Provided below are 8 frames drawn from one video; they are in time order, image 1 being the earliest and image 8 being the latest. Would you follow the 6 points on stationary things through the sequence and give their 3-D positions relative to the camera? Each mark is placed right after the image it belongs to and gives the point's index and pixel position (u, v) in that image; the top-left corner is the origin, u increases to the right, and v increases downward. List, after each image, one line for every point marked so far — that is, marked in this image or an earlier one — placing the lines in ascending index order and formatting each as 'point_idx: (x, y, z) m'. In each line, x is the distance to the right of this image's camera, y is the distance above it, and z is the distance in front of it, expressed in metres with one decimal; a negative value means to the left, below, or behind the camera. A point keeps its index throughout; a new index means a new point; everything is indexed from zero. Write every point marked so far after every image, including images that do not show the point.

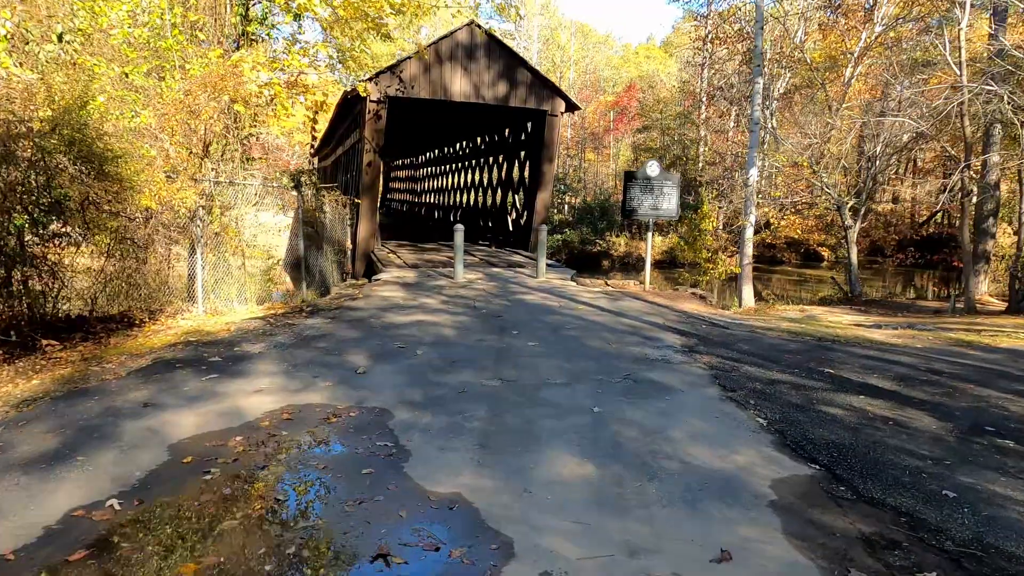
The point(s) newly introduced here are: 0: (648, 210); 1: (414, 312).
0: (+2.0, +1.2, +9.9) m
1: (-1.1, -0.3, +7.3) m
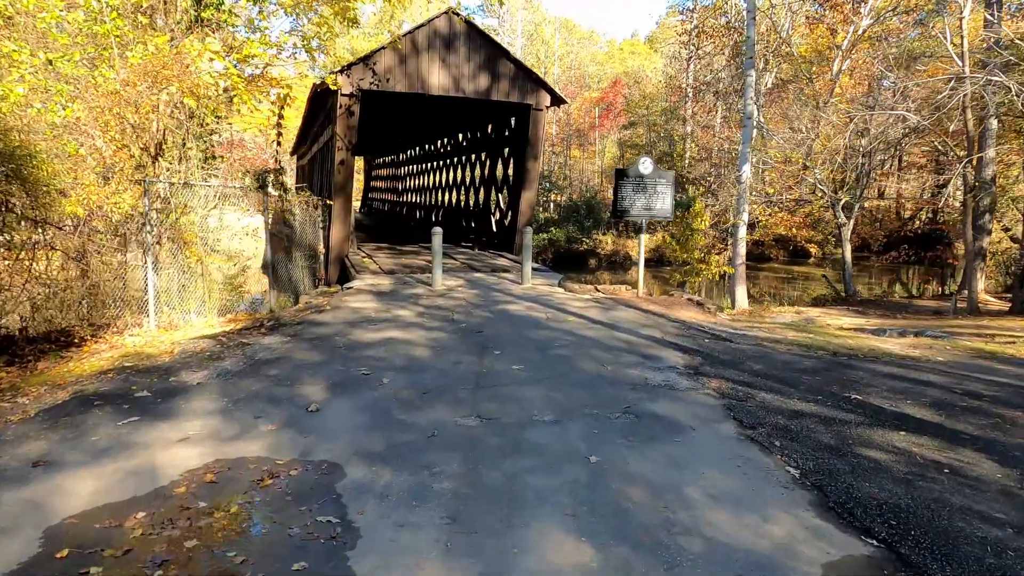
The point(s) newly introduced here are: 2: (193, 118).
0: (+1.8, +1.1, +9.2) m
1: (-1.3, -0.4, +6.6) m
2: (-4.3, +2.3, +8.7) m
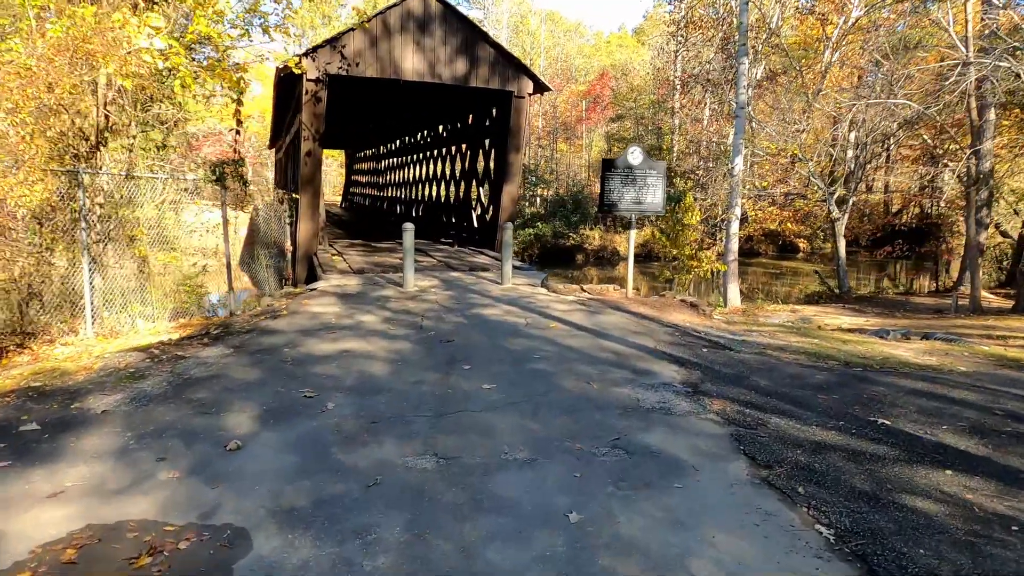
0: (+1.5, +1.1, +8.5) m
1: (-1.5, -0.4, +5.8) m
2: (-4.5, +2.2, +7.9) m
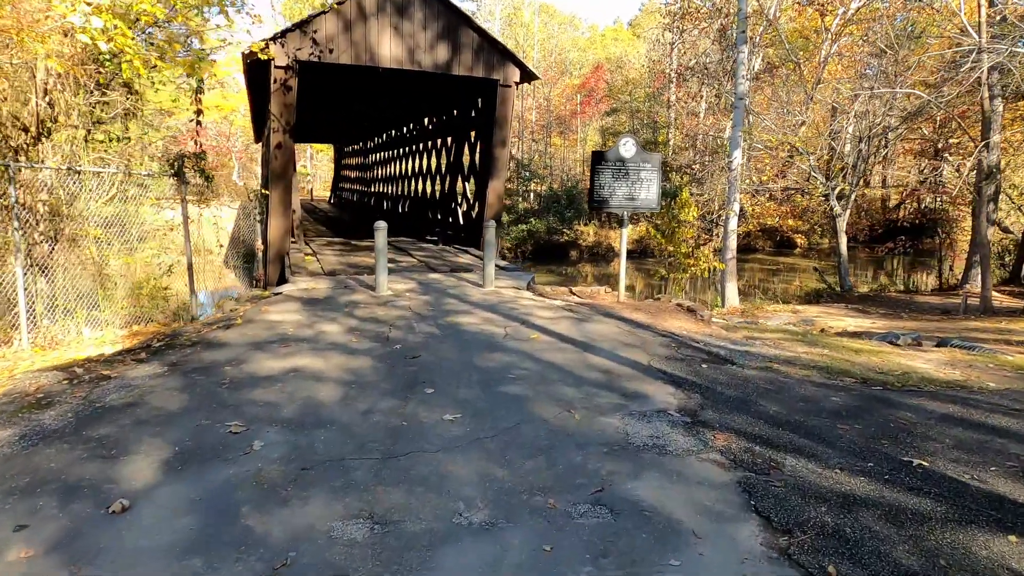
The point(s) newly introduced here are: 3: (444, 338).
0: (+1.3, +1.0, +7.9) m
1: (-1.7, -0.5, +5.2) m
2: (-4.7, +2.2, +7.2) m
3: (-0.6, -0.4, +5.5) m
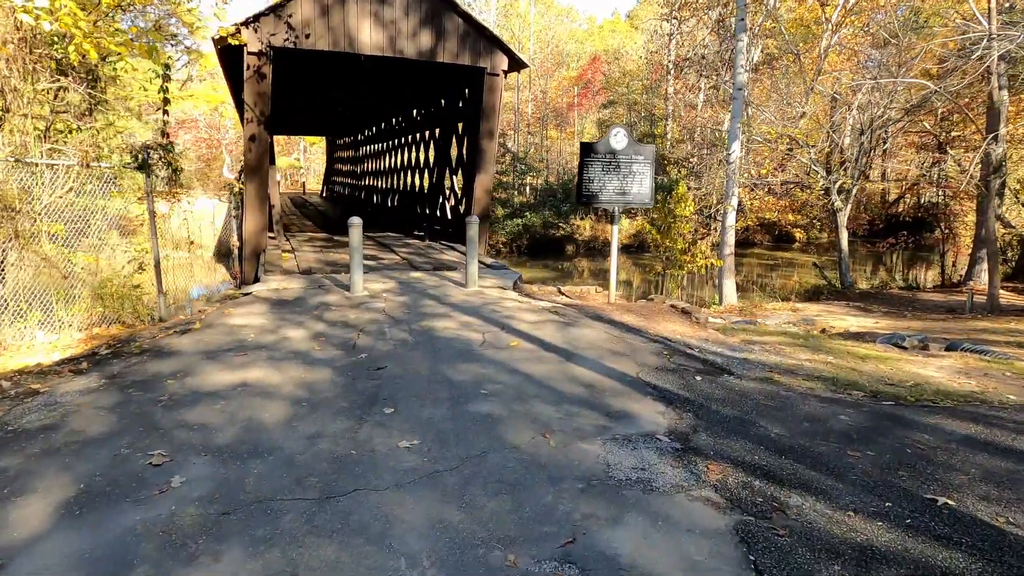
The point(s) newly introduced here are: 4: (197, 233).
0: (+1.1, +1.0, +7.4) m
1: (-1.9, -0.5, +4.7) m
2: (-4.9, +2.2, +6.7) m
3: (-0.7, -0.4, +5.1) m
4: (-6.0, +1.1, +12.8) m
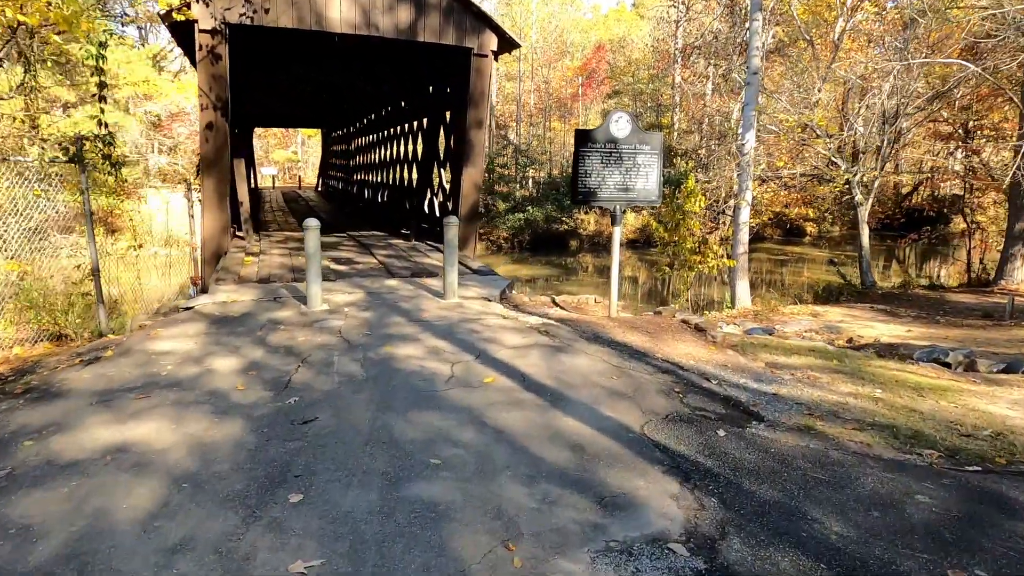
0: (+1.0, +0.9, +6.4) m
1: (-2.0, -0.7, +3.7) m
2: (-5.1, +2.0, +5.7) m
3: (-0.9, -0.6, +4.1) m
4: (-6.1, +1.0, +11.8) m
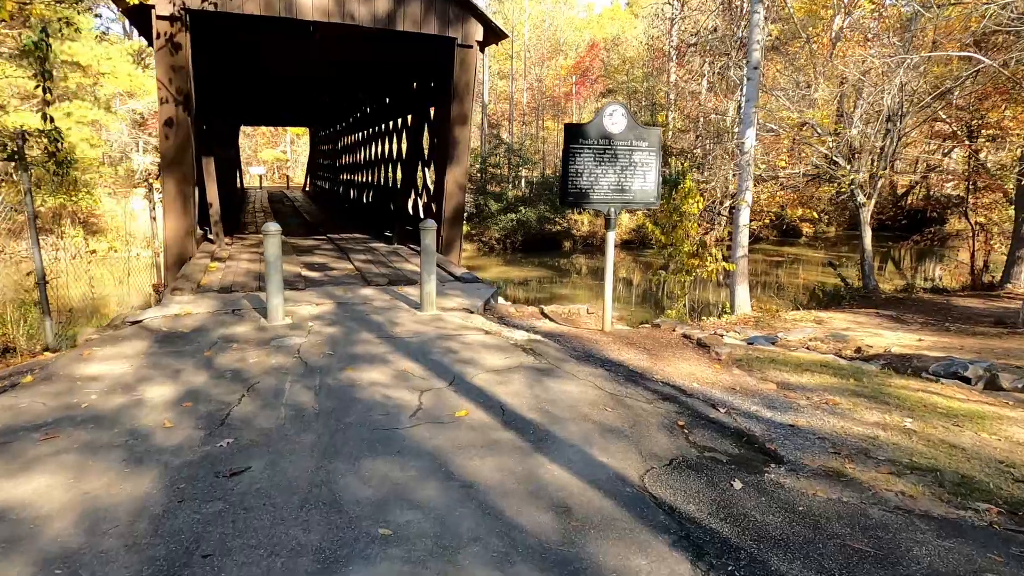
0: (+0.8, +0.8, +5.8) m
1: (-2.1, -0.8, +3.1) m
2: (-5.2, +1.9, +5.0) m
3: (-1.0, -0.7, +3.4) m
4: (-6.3, +0.9, +11.1) m
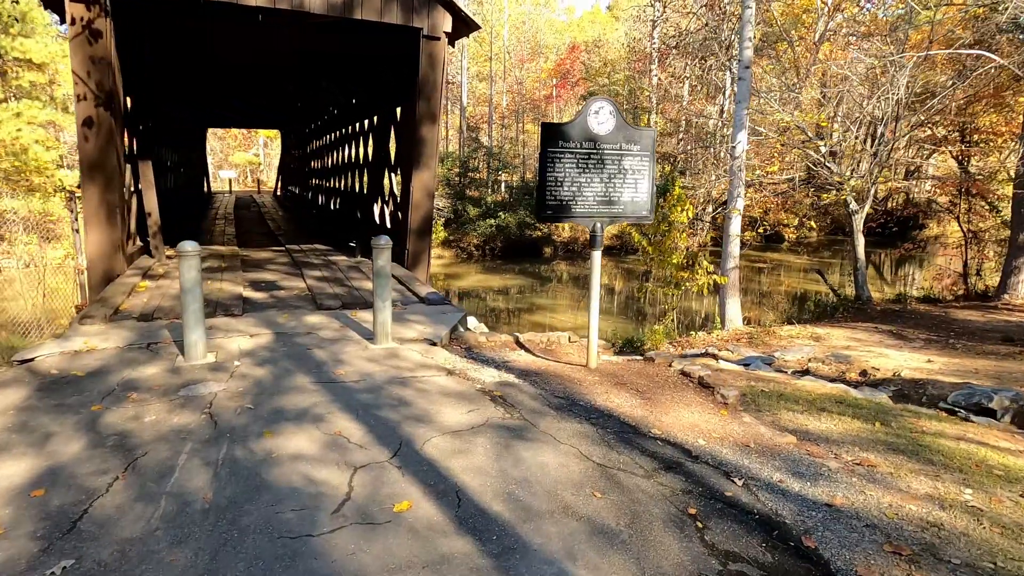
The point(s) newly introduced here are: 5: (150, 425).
0: (+0.6, +0.6, +4.9) m
1: (-2.3, -1.0, +2.2) m
2: (-5.4, +1.7, +4.0) m
3: (-1.2, -0.9, +2.5) m
4: (-6.7, +0.6, +10.1) m
5: (-1.9, -0.7, +3.5) m
